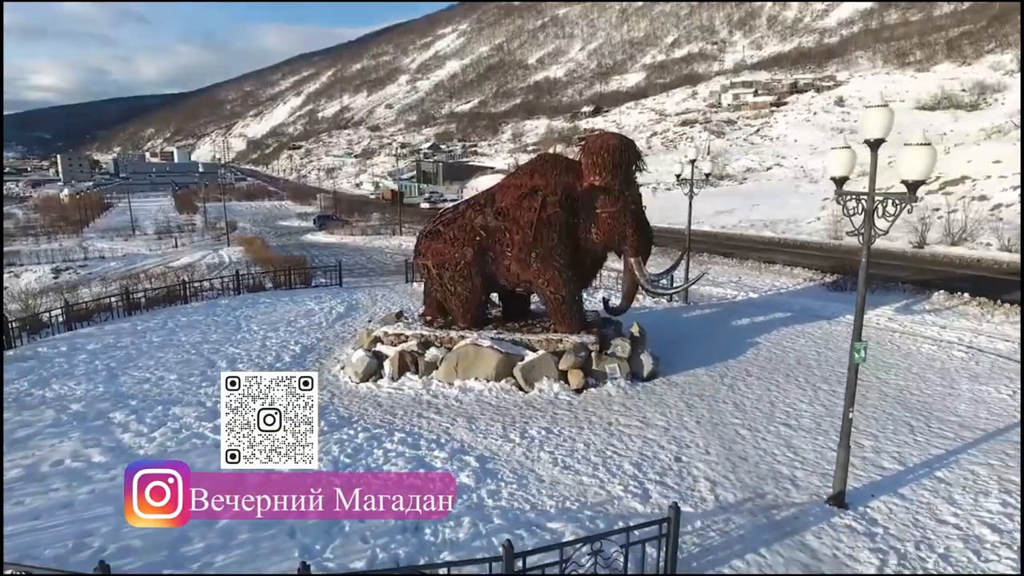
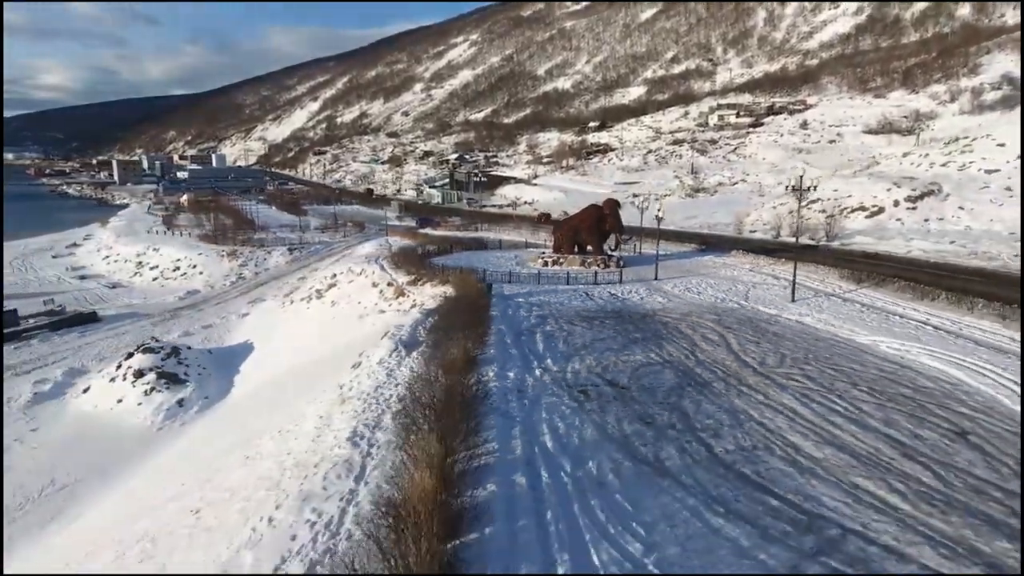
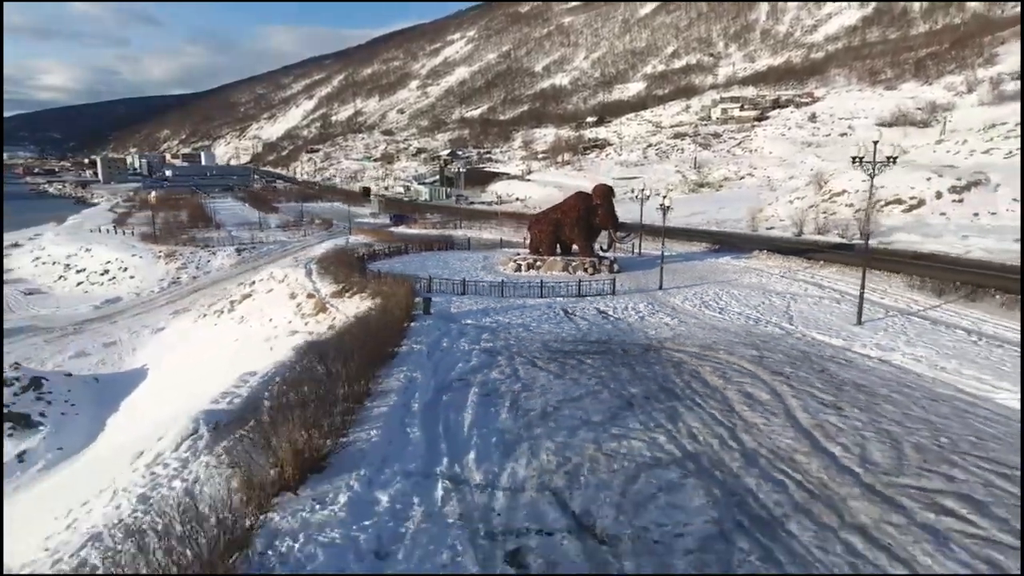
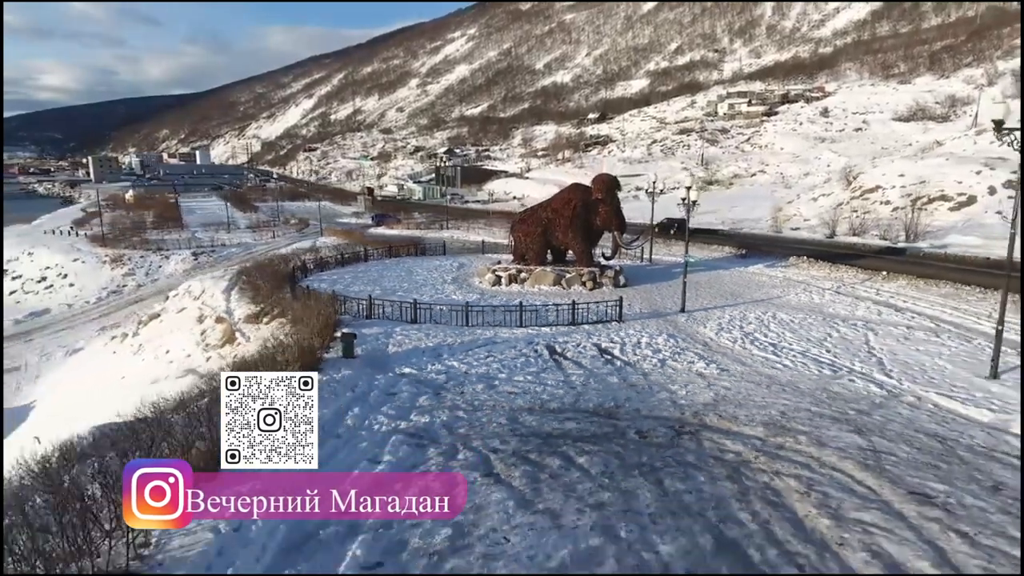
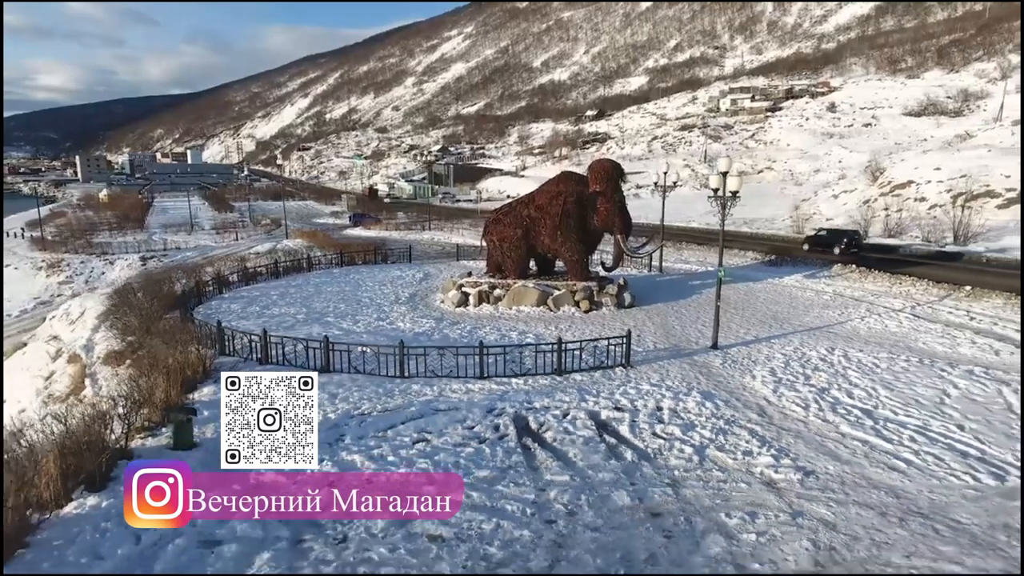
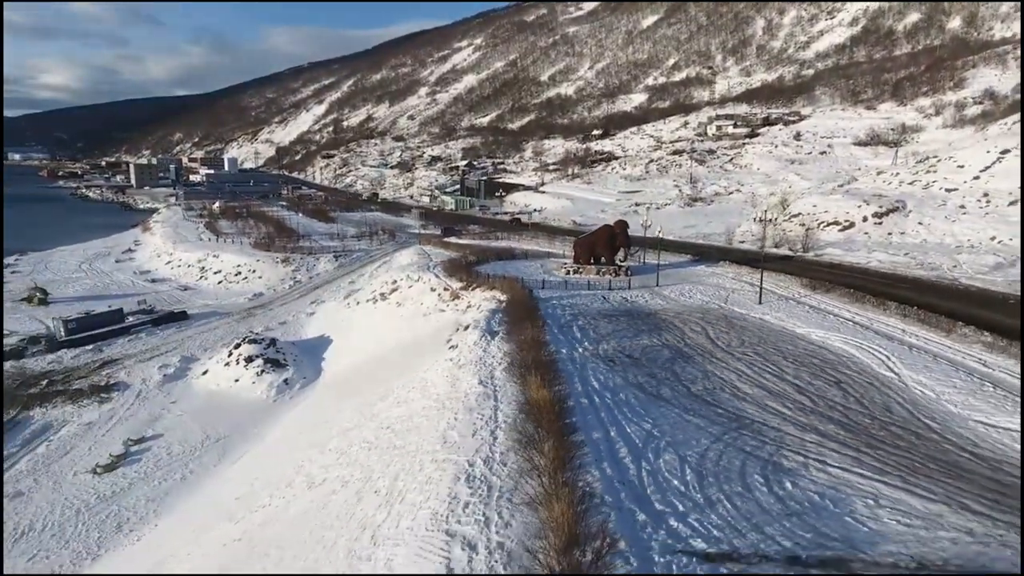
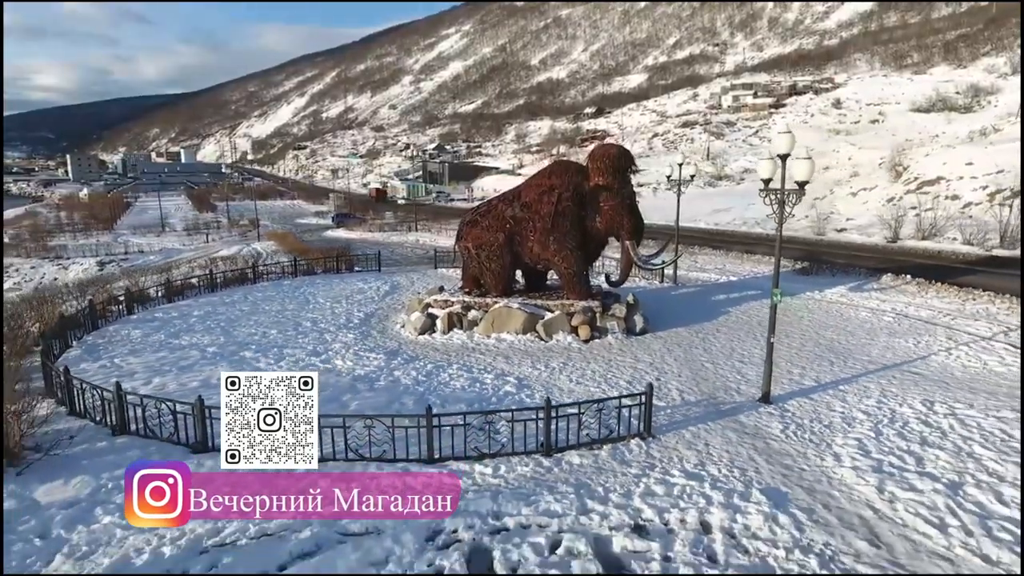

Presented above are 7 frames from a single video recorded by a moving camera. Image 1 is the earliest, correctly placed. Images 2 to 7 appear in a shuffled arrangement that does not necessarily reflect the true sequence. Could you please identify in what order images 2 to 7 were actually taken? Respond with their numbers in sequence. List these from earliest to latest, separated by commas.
7, 5, 4, 3, 2, 6
